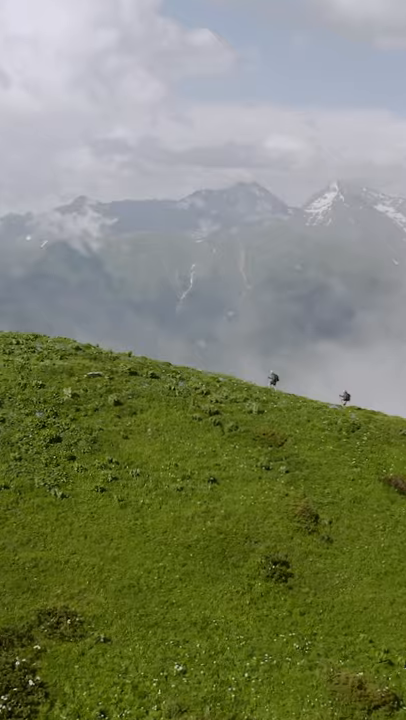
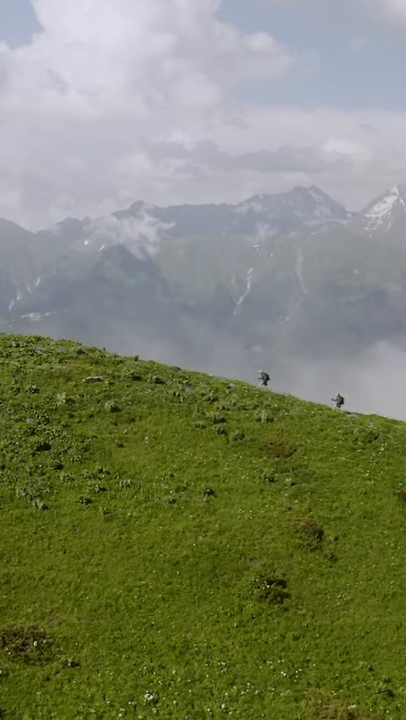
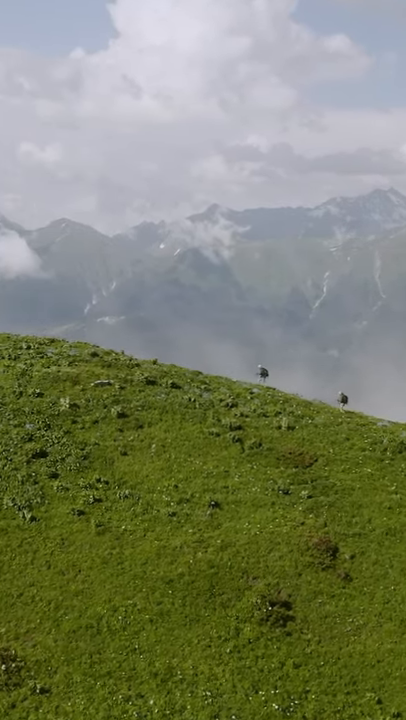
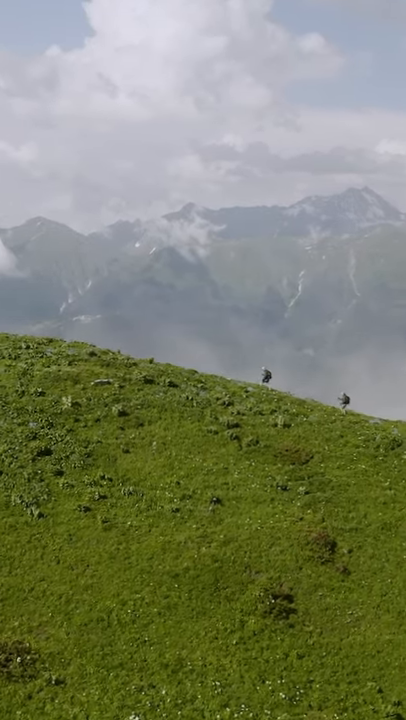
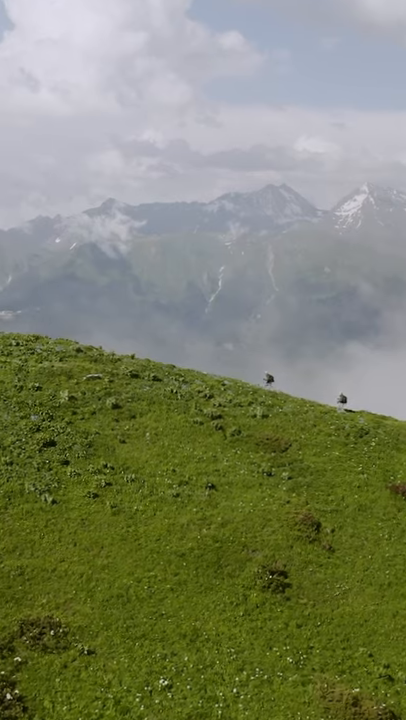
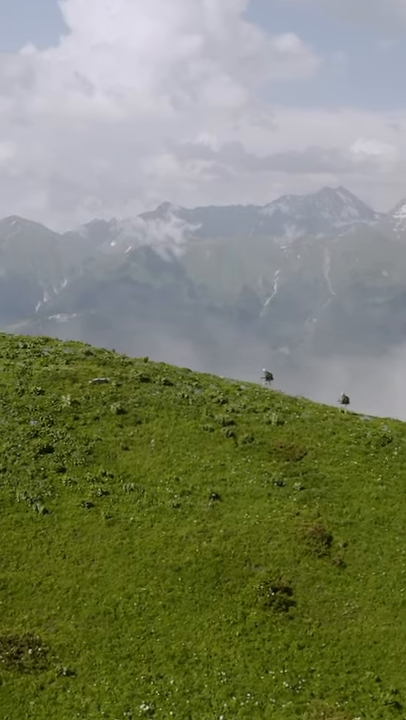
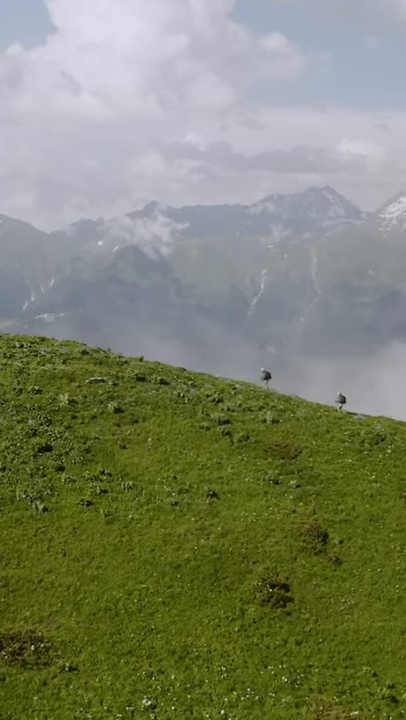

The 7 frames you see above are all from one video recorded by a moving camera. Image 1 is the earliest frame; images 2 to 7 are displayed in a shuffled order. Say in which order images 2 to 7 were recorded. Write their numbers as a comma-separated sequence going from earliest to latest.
5, 2, 7, 6, 4, 3
